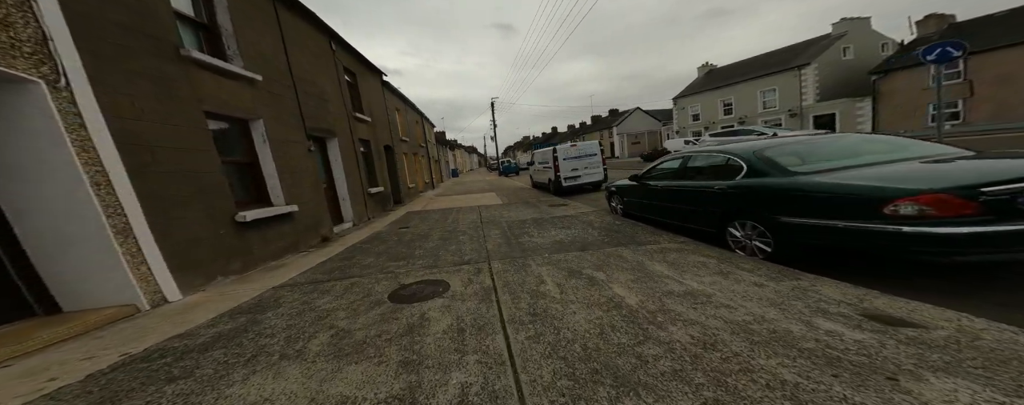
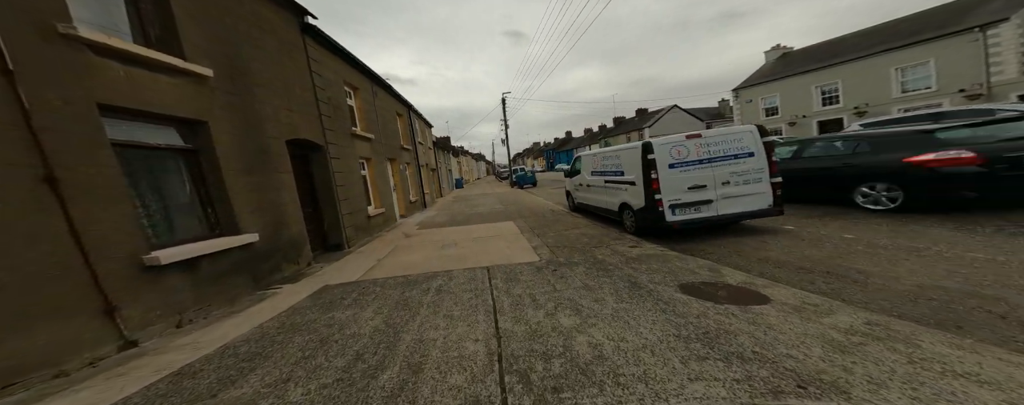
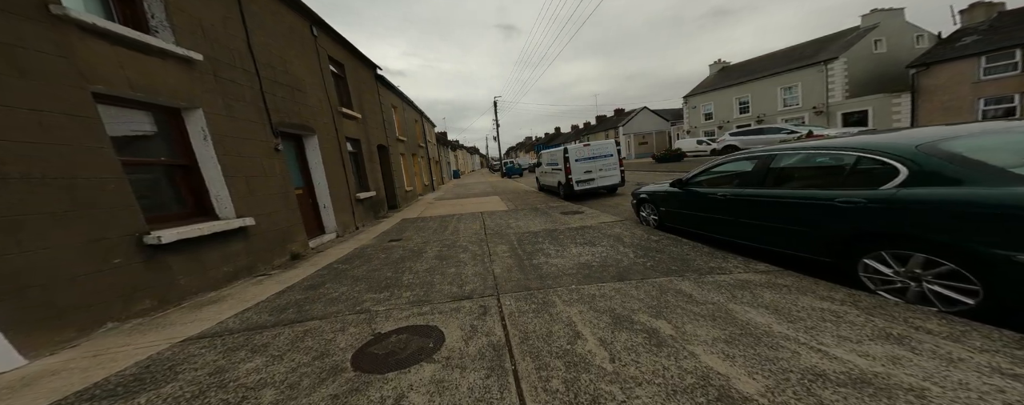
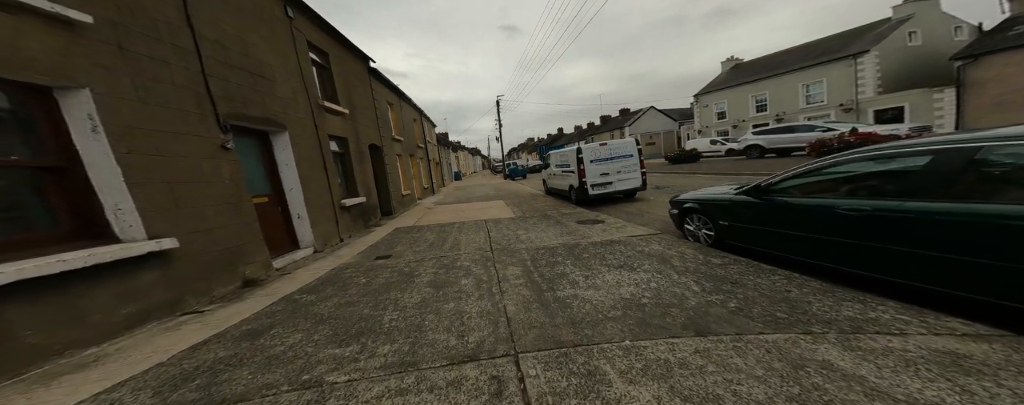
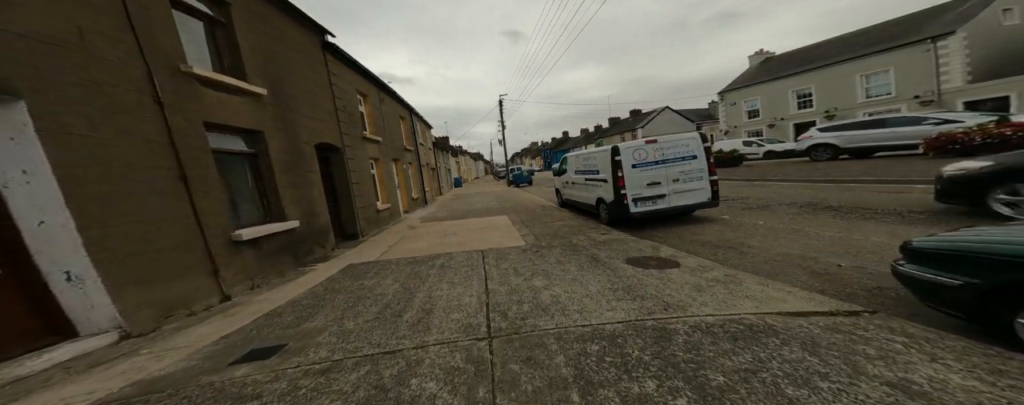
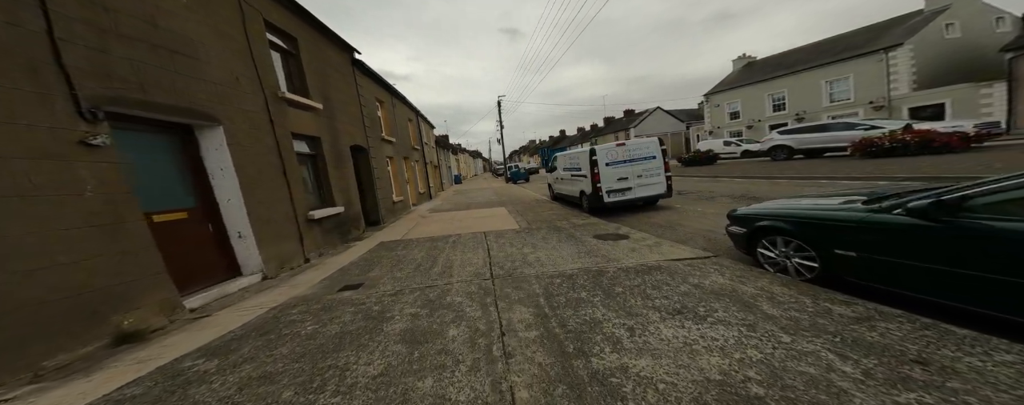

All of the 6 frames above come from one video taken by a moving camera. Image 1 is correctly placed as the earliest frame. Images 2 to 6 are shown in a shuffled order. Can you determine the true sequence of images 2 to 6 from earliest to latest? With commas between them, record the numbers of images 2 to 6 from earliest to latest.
3, 4, 6, 5, 2
